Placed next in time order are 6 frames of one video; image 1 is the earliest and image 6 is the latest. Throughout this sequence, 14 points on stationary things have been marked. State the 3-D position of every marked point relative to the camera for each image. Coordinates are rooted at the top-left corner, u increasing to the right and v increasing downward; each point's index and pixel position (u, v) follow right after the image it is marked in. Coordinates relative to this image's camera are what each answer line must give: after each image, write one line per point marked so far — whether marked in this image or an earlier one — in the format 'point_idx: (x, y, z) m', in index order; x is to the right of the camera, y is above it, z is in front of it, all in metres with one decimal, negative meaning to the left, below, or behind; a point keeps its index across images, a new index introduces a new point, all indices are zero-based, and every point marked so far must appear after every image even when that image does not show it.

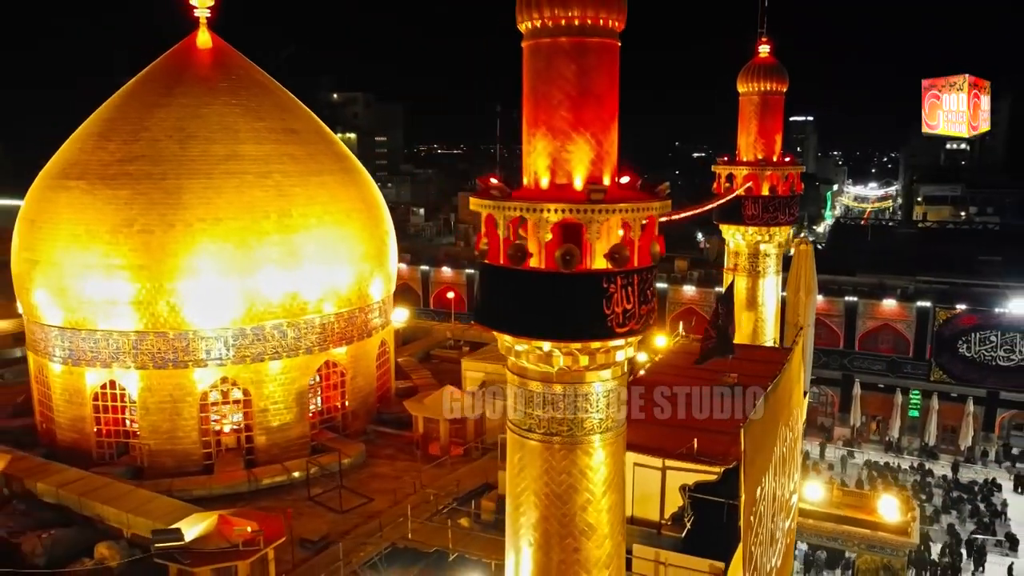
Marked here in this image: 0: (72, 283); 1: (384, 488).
0: (-5.1, +0.1, +9.8) m
1: (-1.4, -2.2, +9.5) m
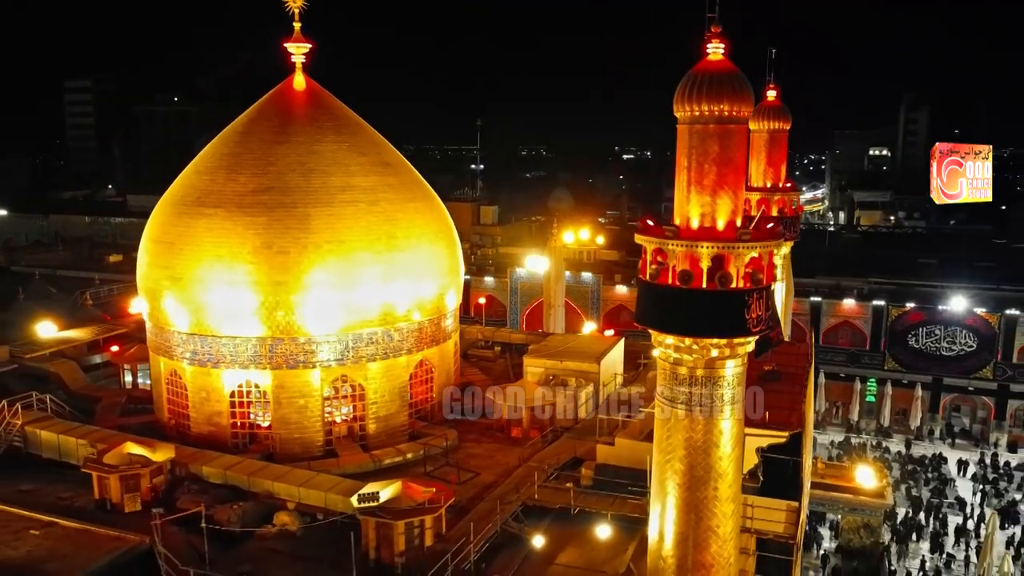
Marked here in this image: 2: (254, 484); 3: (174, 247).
0: (-4.0, -0.1, +11.4) m
1: (-0.4, -2.4, +11.4) m
2: (-3.1, -2.3, +10.1) m
3: (-4.7, +0.6, +11.6) m
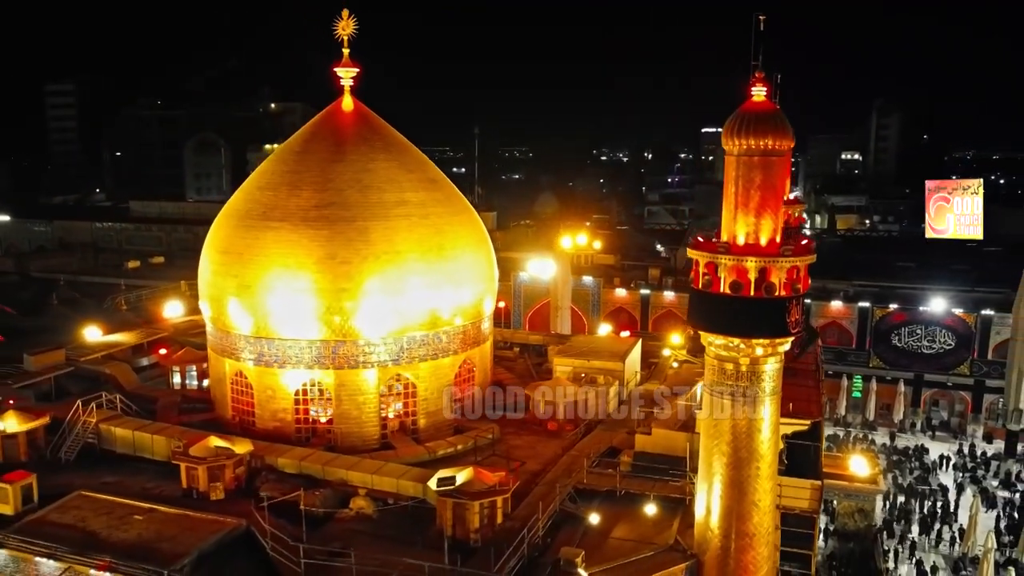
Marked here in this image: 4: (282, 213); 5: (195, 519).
0: (-3.4, -0.2, +12.4) m
1: (+0.2, -2.5, +12.5) m
2: (-2.4, -2.4, +11.1) m
3: (-4.1, +0.5, +12.6) m
4: (-3.4, +1.1, +12.6) m
5: (-3.8, -2.8, +10.1) m
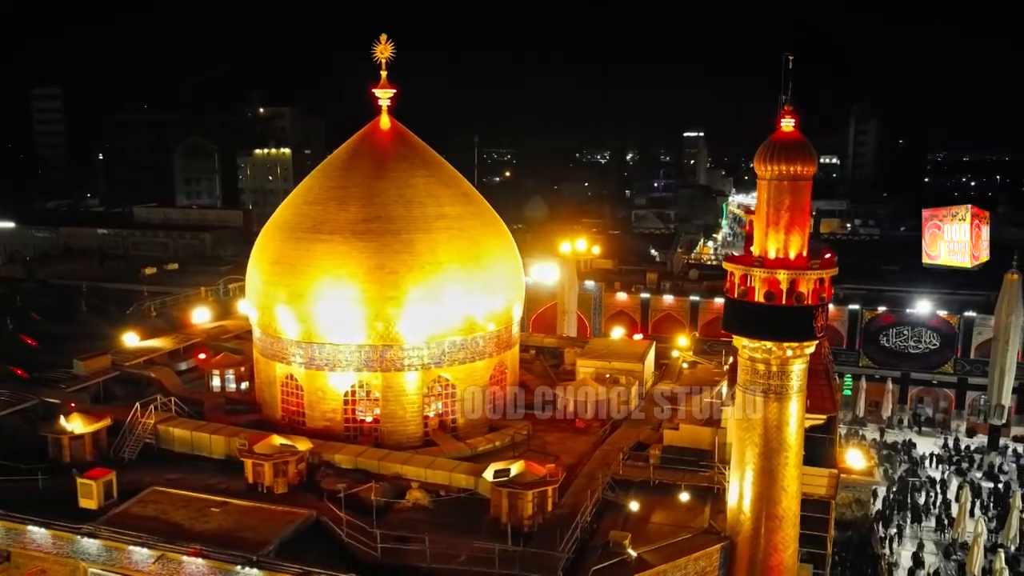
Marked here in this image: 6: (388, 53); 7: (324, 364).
0: (-2.9, -0.3, +13.3) m
1: (+0.8, -2.6, +13.5) m
2: (-1.8, -2.6, +12.1) m
3: (-3.5, +0.3, +13.5) m
4: (-2.9, +1.0, +13.5) m
5: (-3.2, -2.9, +11.0) m
6: (-2.2, +4.1, +14.8) m
7: (-3.0, -1.2, +13.5) m
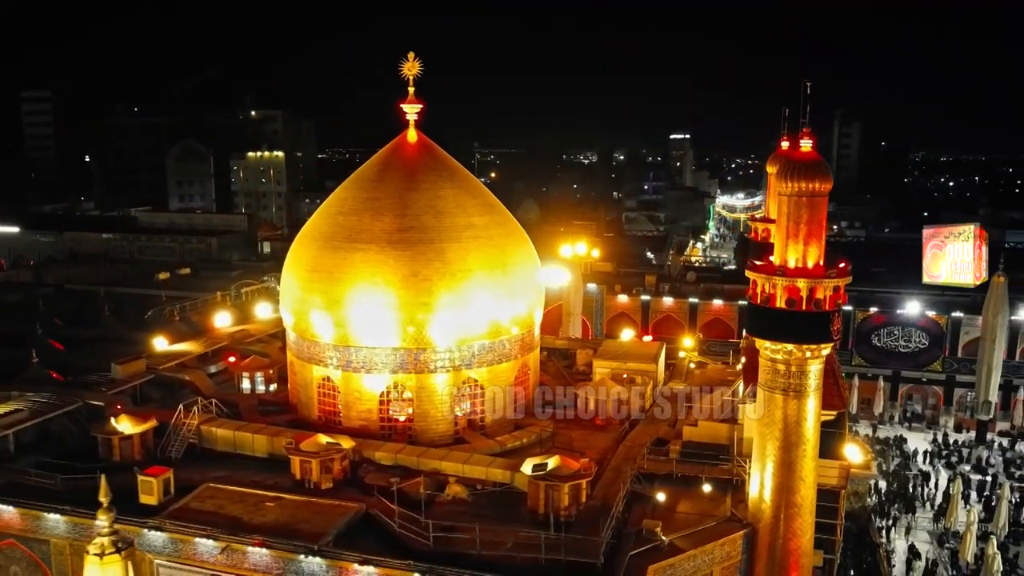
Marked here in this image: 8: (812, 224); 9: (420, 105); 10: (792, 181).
0: (-2.5, -0.5, +14.1) m
1: (+1.2, -2.7, +14.3) m
2: (-1.4, -2.7, +12.8) m
3: (-3.1, +0.2, +14.3) m
4: (-2.5, +0.9, +14.2) m
5: (-2.7, -3.0, +11.7) m
6: (-1.8, +4.0, +15.5) m
7: (-2.6, -1.3, +14.3) m
8: (+3.7, +0.8, +10.4) m
9: (-1.7, +3.4, +15.9) m
10: (+3.4, +1.3, +10.4) m
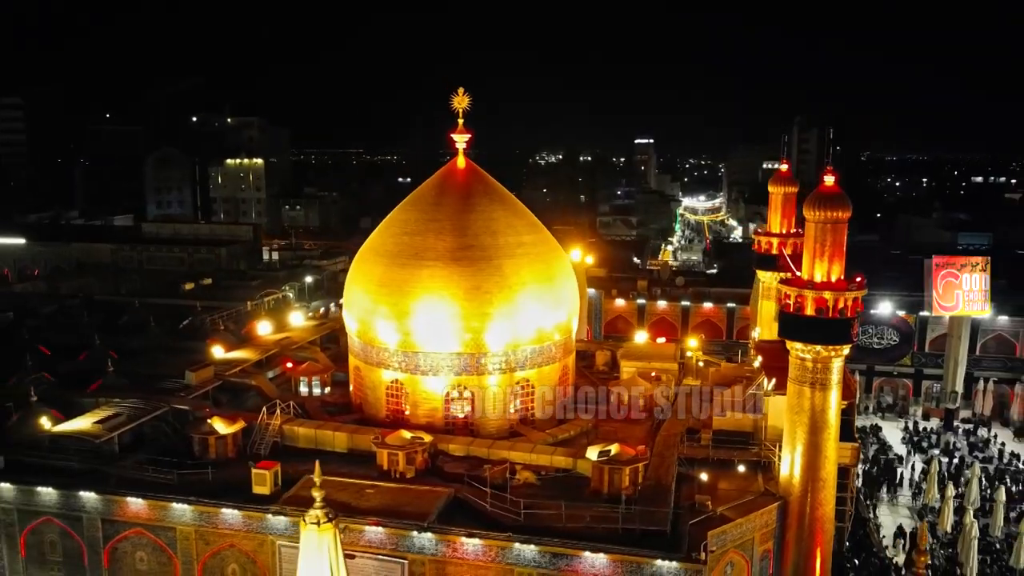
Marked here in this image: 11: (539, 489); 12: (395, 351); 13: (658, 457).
0: (-1.5, -0.7, +15.9) m
1: (+2.2, -2.9, +16.3) m
2: (-0.3, -2.9, +14.7) m
3: (-2.2, 0.0, +16.0) m
4: (-1.6, +0.6, +16.0) m
5: (-1.6, -3.2, +13.5) m
6: (-1.0, +3.8, +17.4) m
7: (-1.7, -1.6, +16.1) m
8: (+4.8, +0.6, +12.5) m
9: (-1.0, +3.2, +17.7) m
10: (+4.5, +1.1, +12.5) m
11: (+0.4, -3.3, +13.8) m
12: (-2.3, -1.2, +16.3) m
13: (+2.5, -2.9, +14.5) m
